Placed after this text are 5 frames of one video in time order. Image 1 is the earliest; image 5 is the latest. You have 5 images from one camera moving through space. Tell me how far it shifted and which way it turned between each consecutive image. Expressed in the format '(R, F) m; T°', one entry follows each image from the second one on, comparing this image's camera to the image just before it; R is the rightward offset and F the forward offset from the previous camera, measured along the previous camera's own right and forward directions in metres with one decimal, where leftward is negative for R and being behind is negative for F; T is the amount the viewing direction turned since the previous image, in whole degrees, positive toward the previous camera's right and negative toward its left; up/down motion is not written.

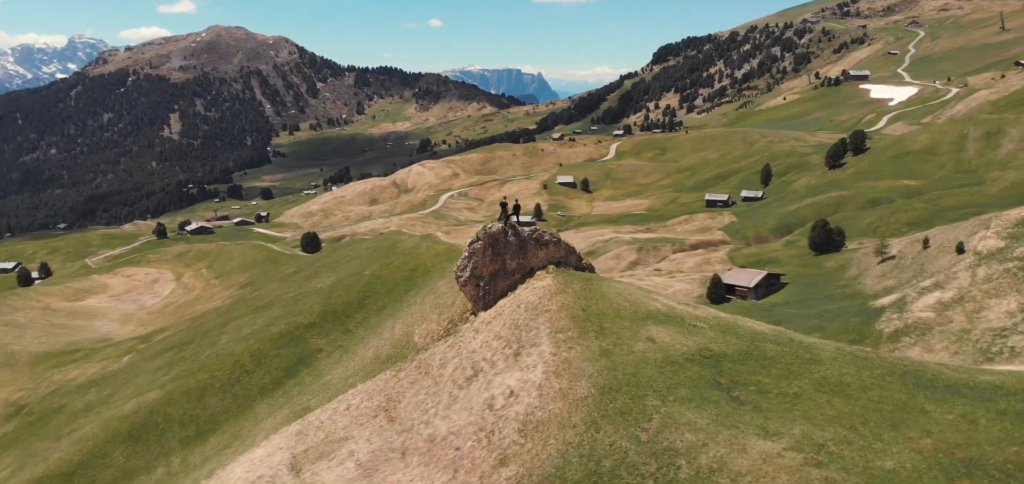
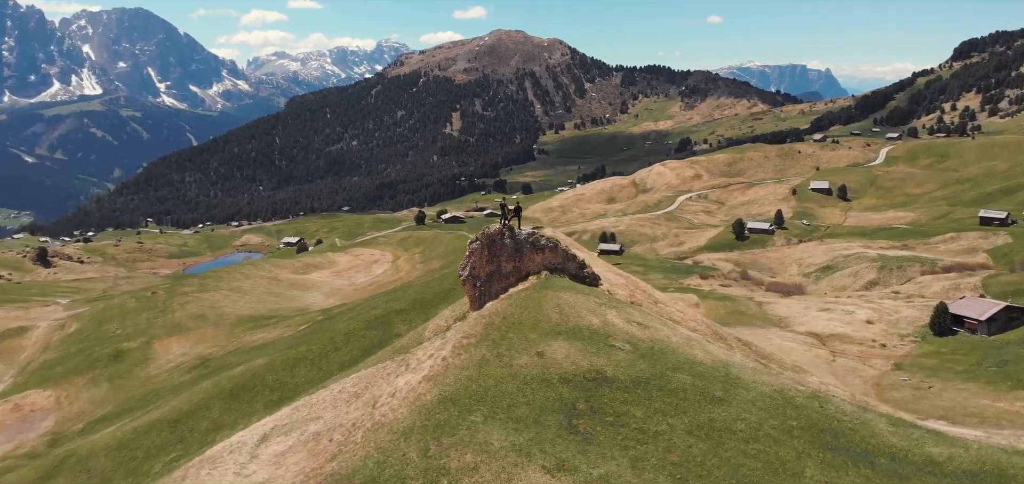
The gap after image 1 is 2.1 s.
(+15.2, +3.5) m; -21°
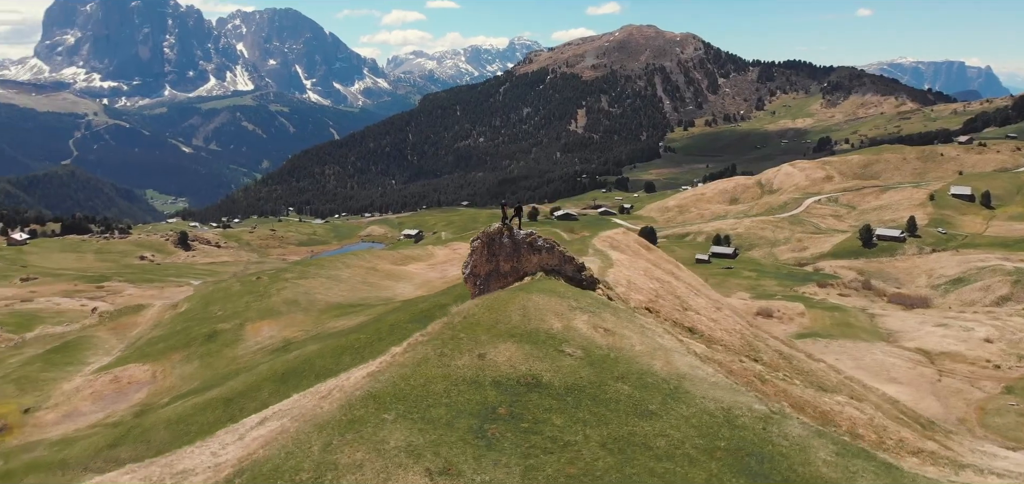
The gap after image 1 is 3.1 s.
(+7.3, +1.0) m; -10°
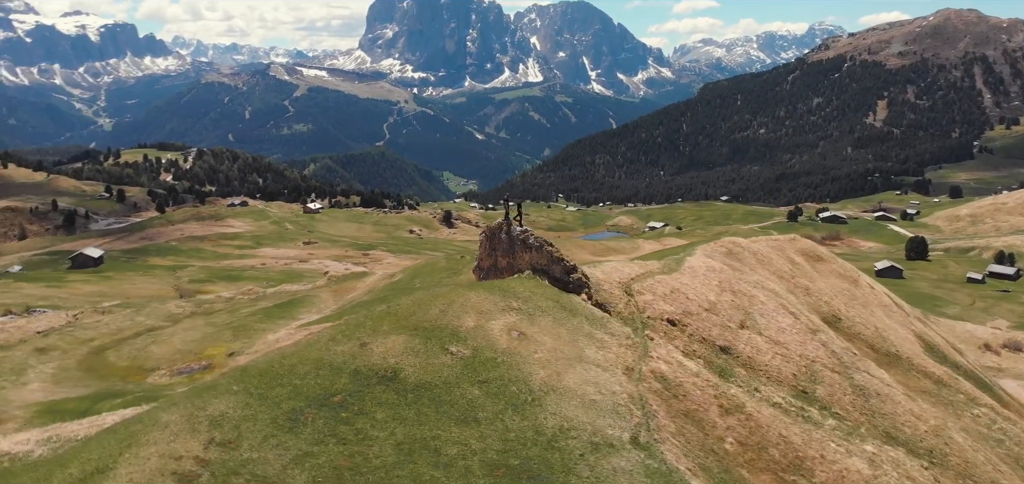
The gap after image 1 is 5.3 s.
(+15.3, +3.1) m; -21°
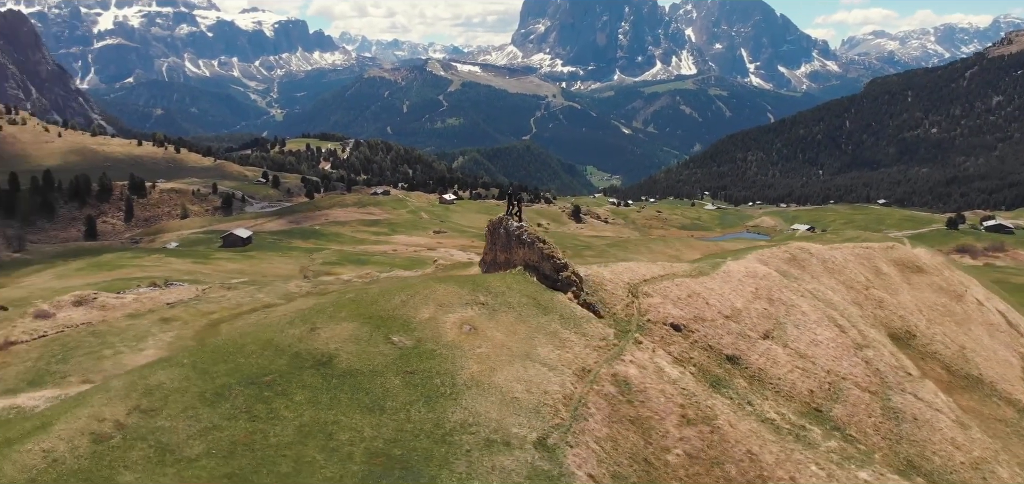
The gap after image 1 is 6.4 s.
(+8.4, +0.8) m; -11°
